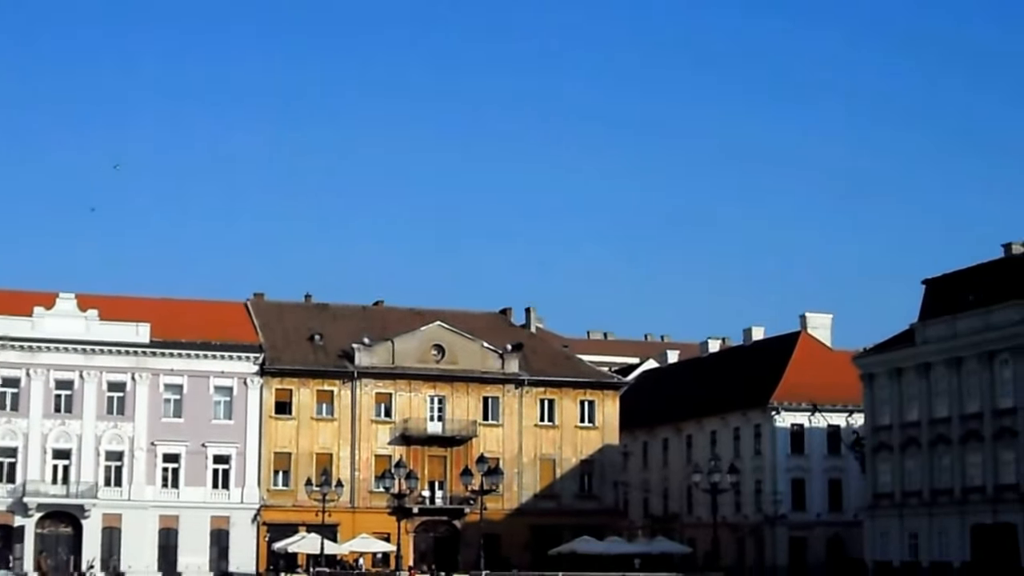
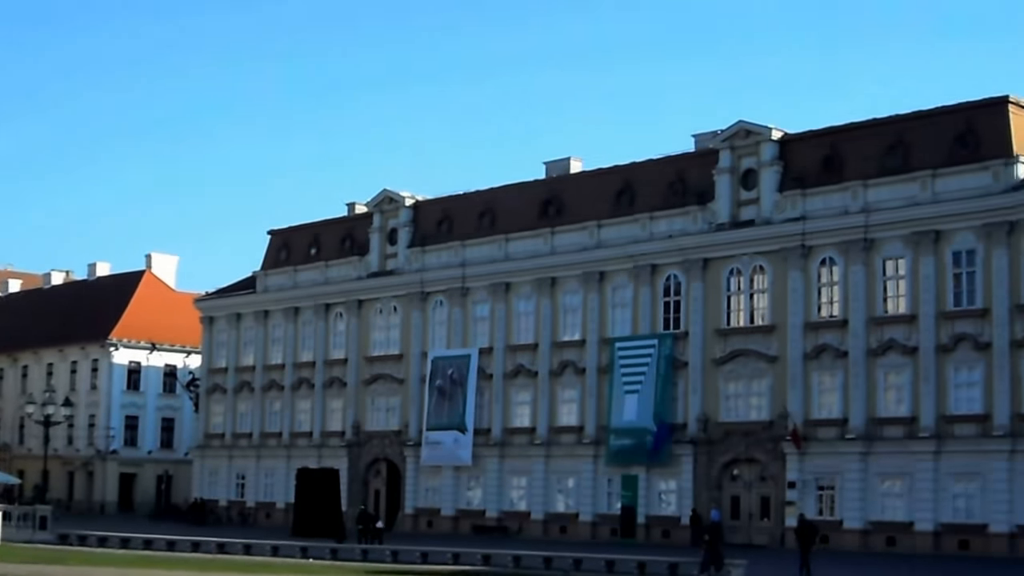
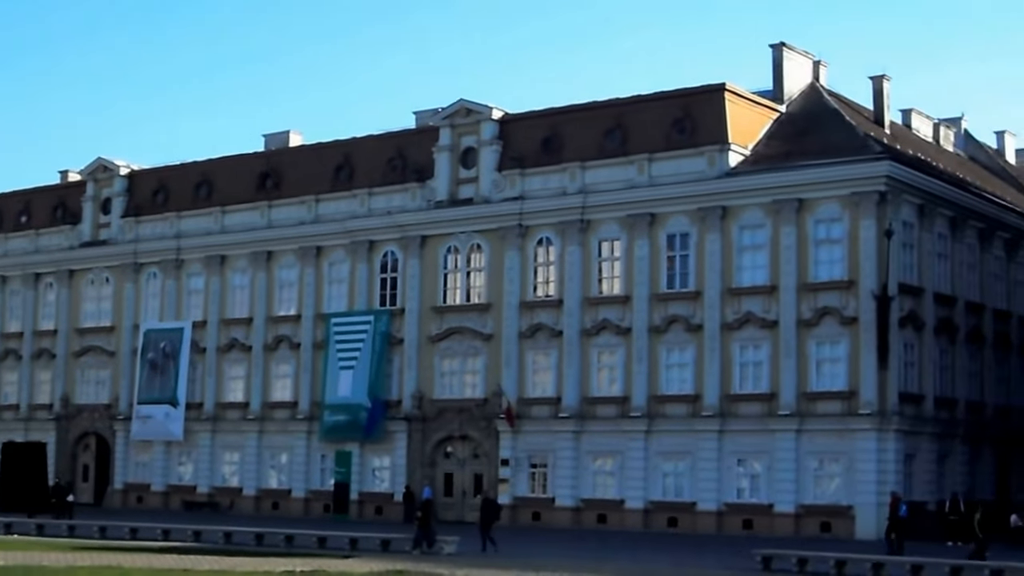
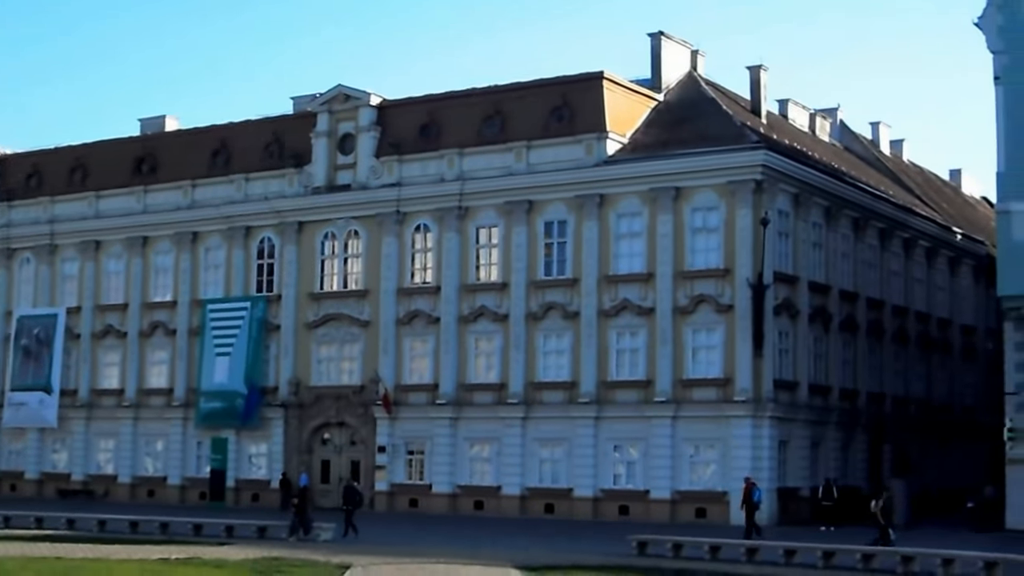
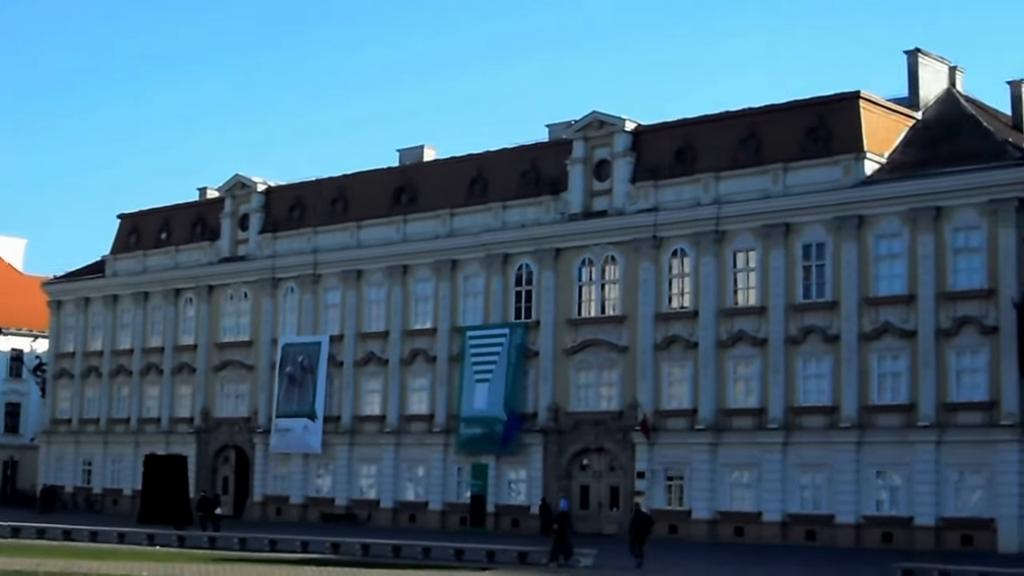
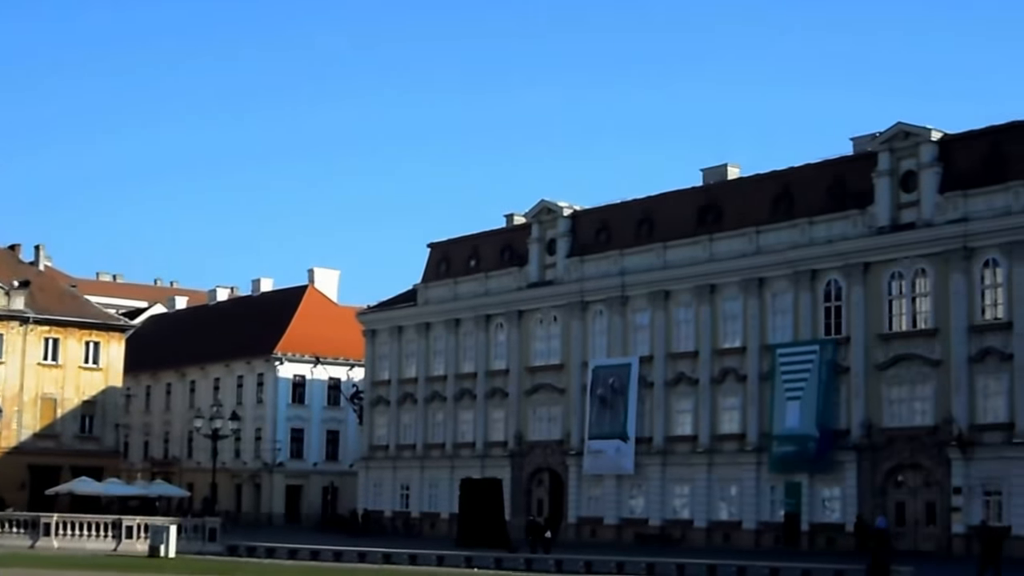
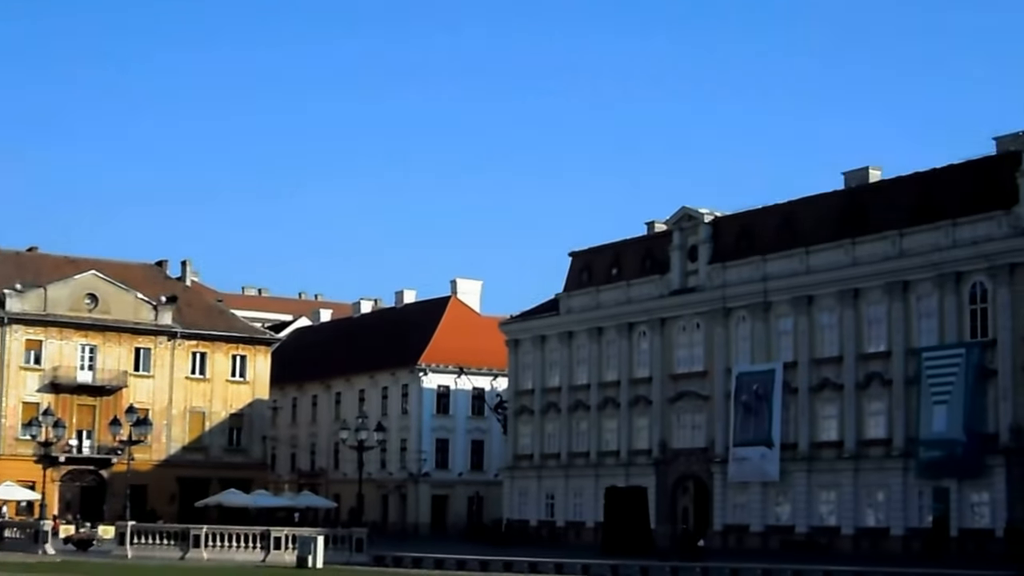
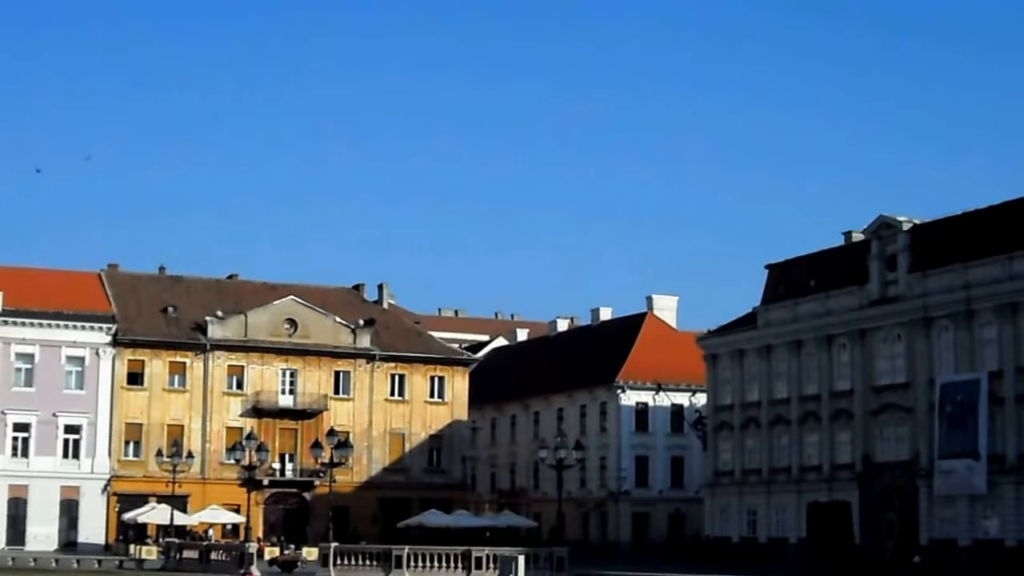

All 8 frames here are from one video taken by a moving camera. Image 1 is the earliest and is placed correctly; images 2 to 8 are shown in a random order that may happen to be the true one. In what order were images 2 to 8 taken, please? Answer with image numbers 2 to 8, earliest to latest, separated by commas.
8, 7, 6, 2, 5, 3, 4
